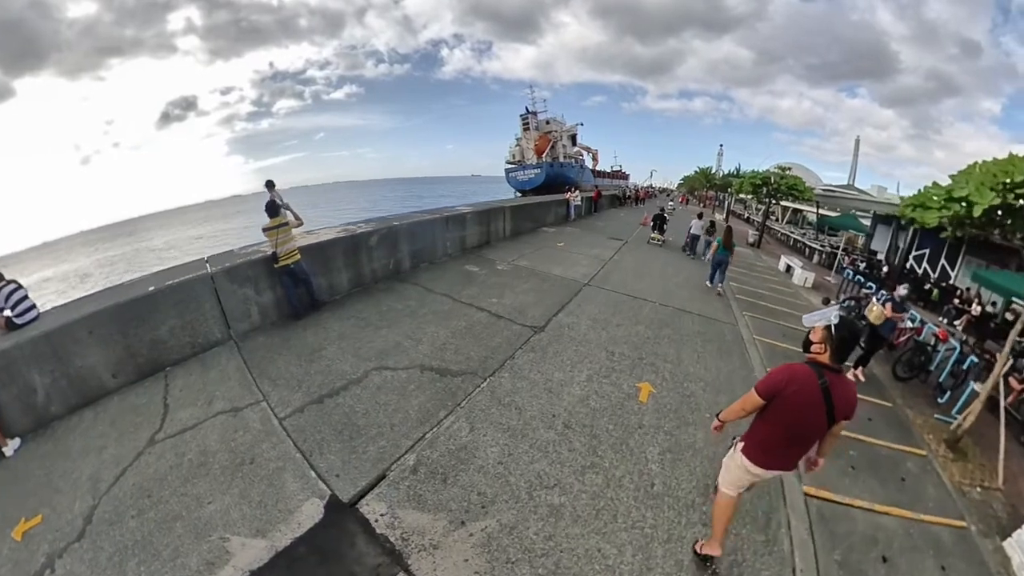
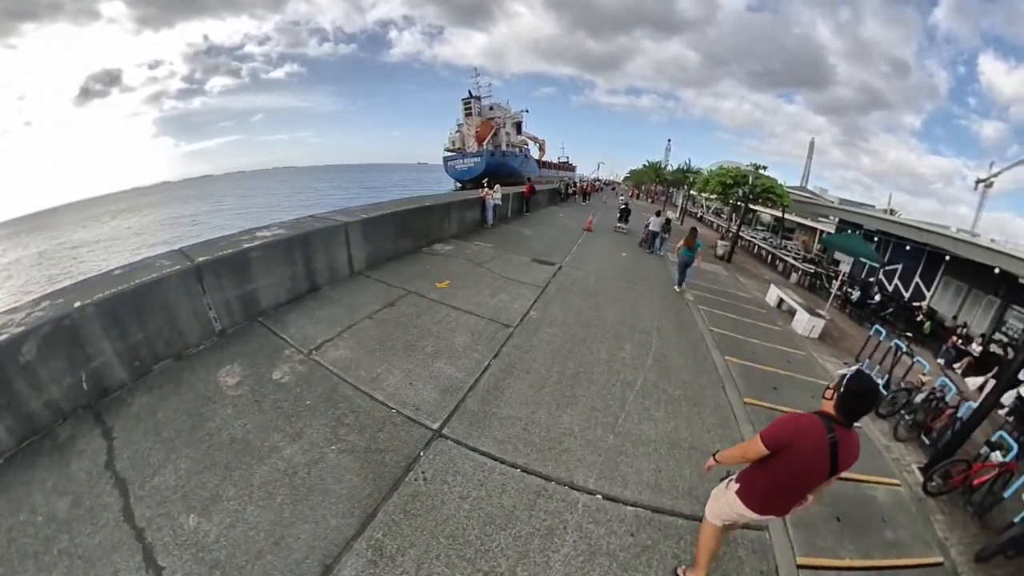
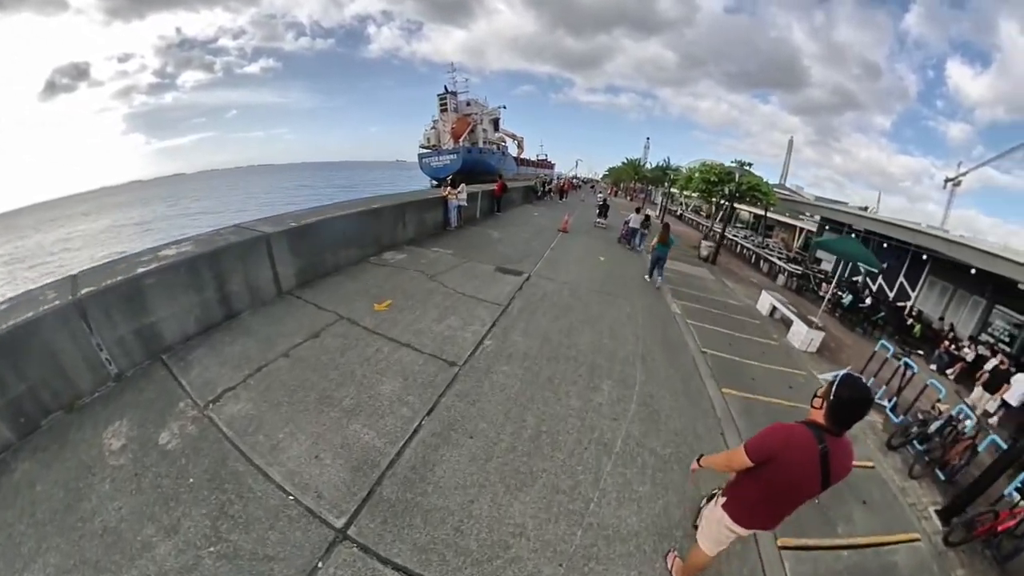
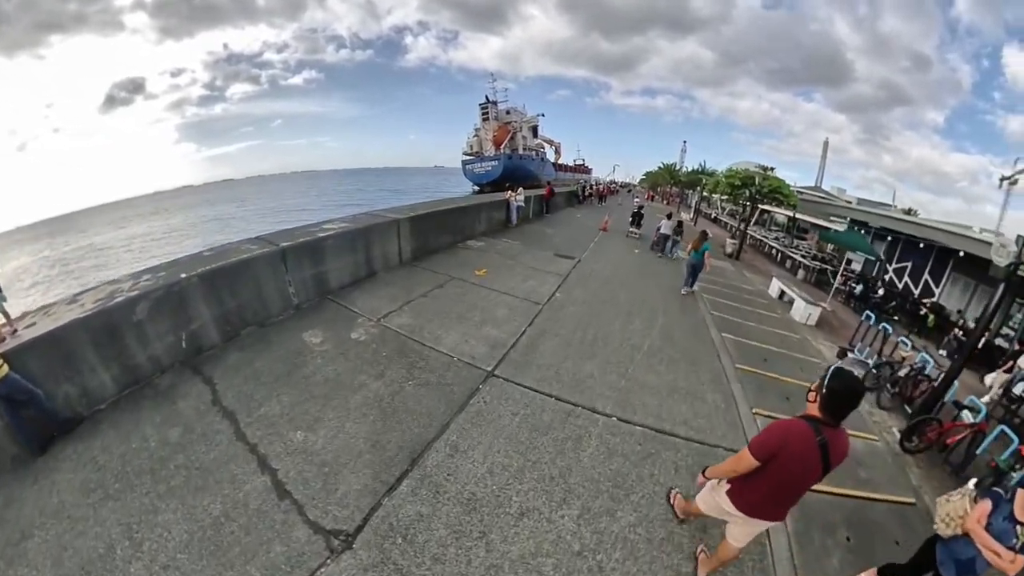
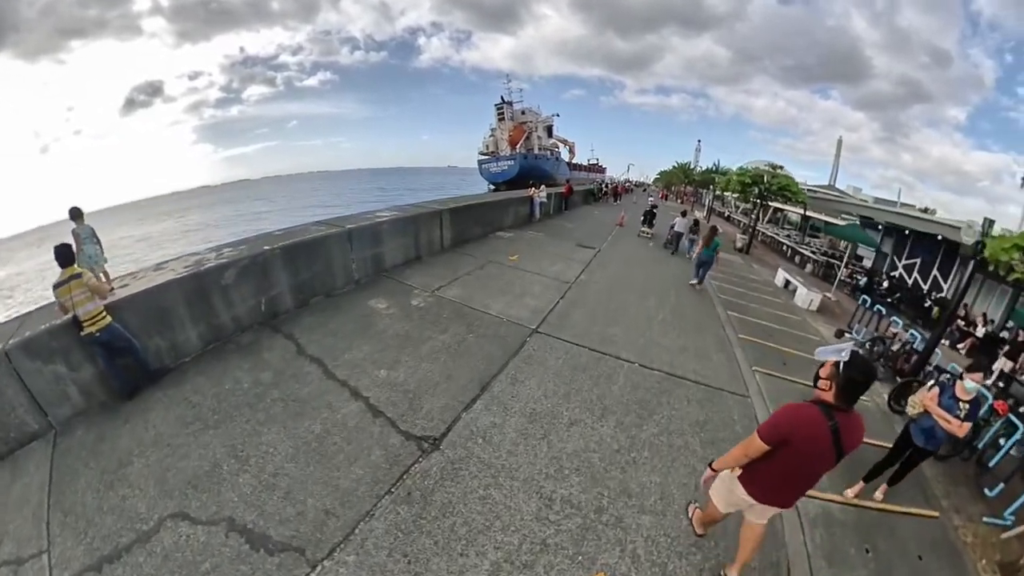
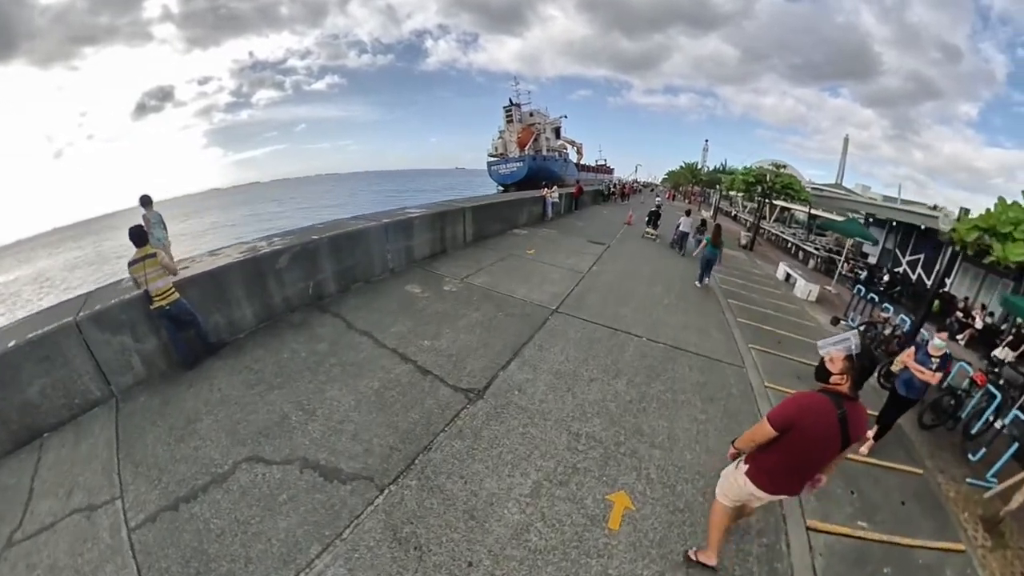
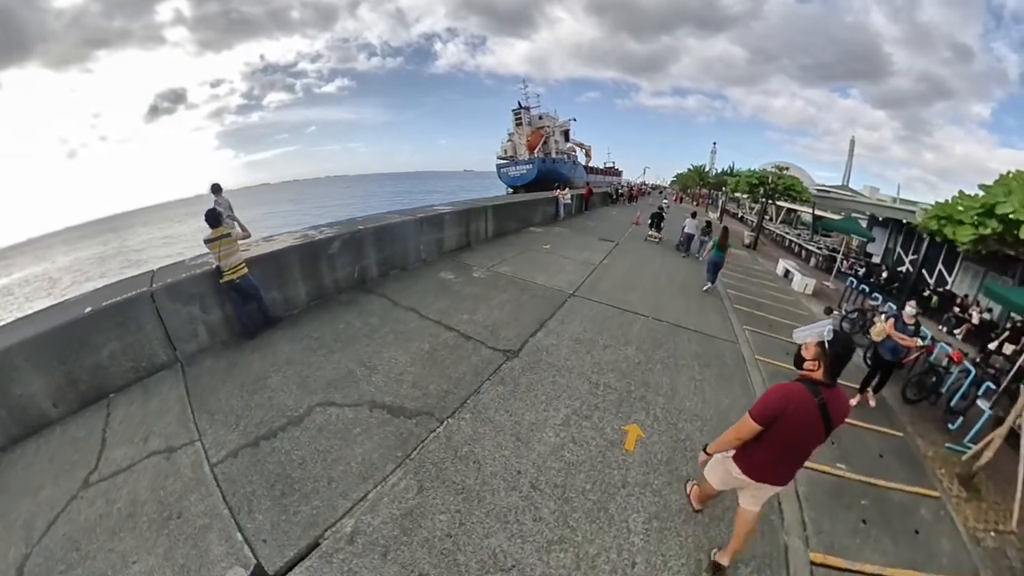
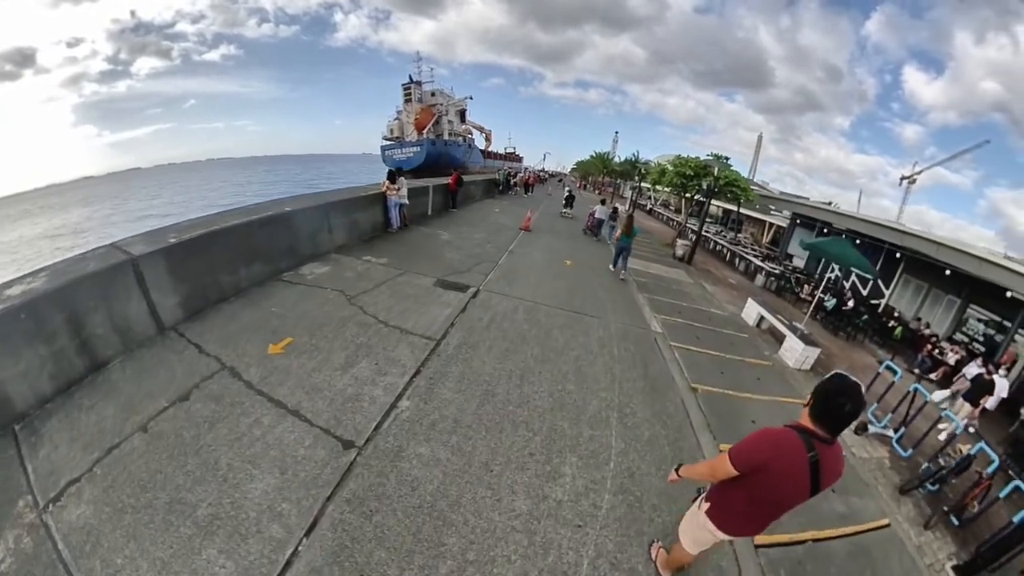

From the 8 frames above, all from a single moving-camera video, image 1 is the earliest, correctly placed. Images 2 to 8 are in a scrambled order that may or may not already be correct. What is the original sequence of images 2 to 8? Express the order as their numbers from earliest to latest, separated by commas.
7, 6, 5, 4, 2, 3, 8
